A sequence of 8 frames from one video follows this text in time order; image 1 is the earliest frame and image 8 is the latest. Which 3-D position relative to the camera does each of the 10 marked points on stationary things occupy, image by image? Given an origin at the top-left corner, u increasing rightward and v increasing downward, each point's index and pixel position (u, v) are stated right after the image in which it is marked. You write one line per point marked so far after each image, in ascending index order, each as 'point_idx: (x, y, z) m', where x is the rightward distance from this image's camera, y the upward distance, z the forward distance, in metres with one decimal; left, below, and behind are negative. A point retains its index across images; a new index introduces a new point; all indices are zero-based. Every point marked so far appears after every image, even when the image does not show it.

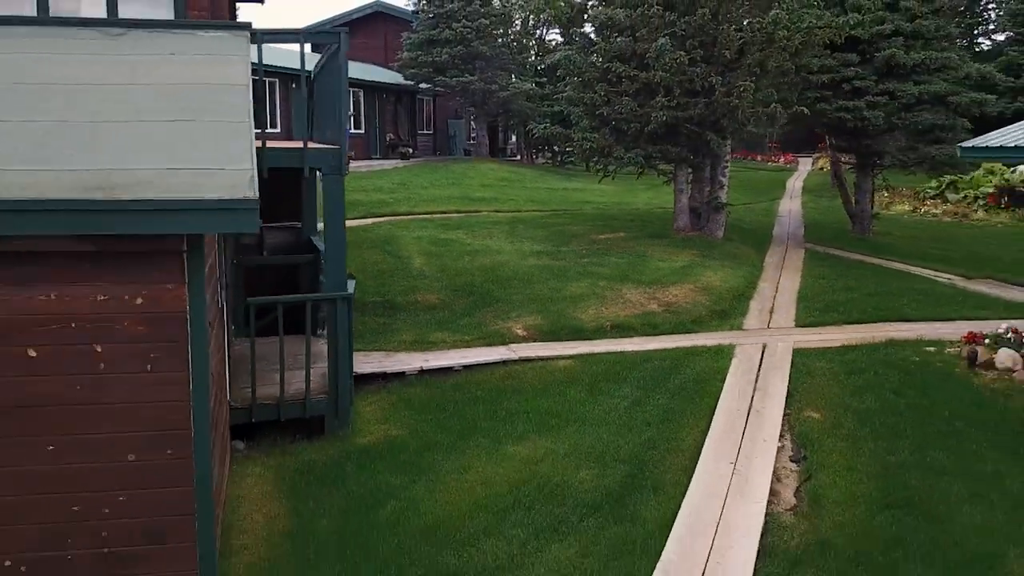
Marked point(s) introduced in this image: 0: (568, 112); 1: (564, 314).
0: (+0.9, +3.0, +16.5) m
1: (+0.6, -0.3, +10.8) m
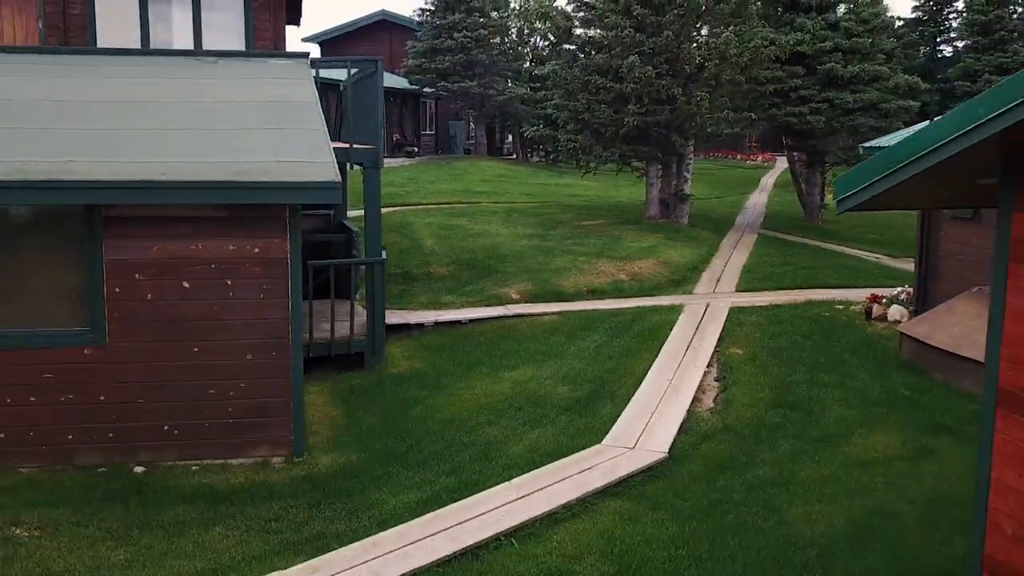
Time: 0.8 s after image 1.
0: (+0.8, +3.4, +19.0) m
1: (+0.5, +0.1, +13.3) m
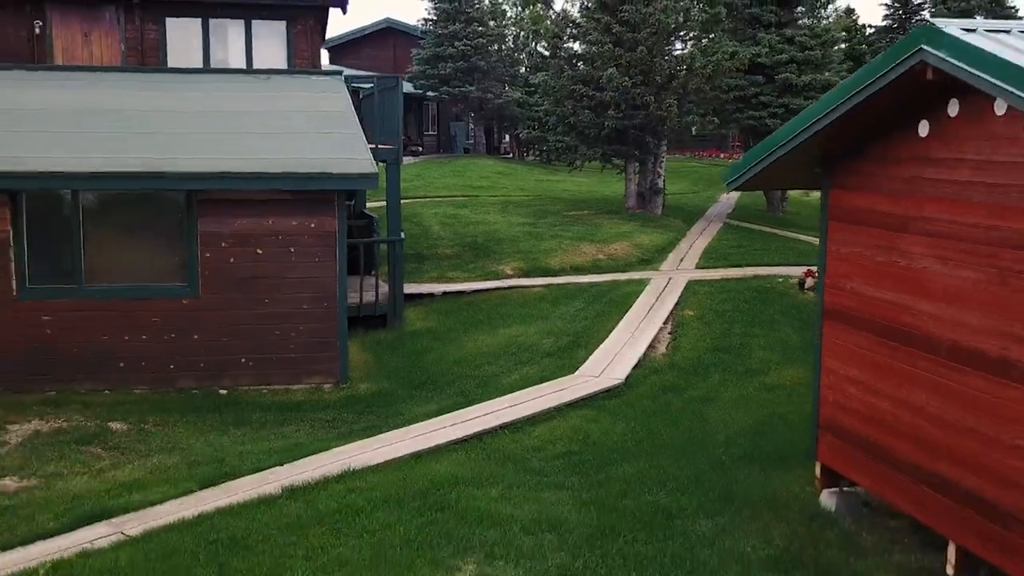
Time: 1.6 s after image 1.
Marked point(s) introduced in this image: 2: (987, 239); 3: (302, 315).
0: (+0.7, +3.7, +21.5) m
1: (+0.4, +0.4, +15.7) m
2: (+2.6, +0.3, +5.4) m
3: (-2.2, -0.3, +10.3) m
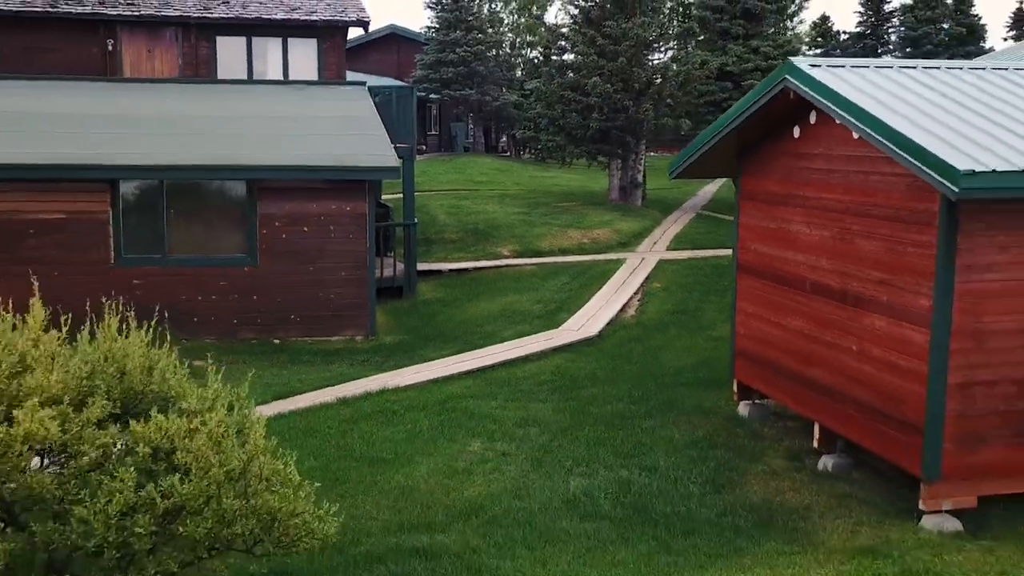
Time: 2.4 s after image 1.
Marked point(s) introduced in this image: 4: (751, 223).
0: (+0.6, +4.1, +24.0) m
1: (+0.3, +0.8, +18.2) m
2: (+2.6, +0.7, +7.9) m
3: (-2.3, +0.1, +12.8) m
4: (+2.3, +0.6, +9.4) m
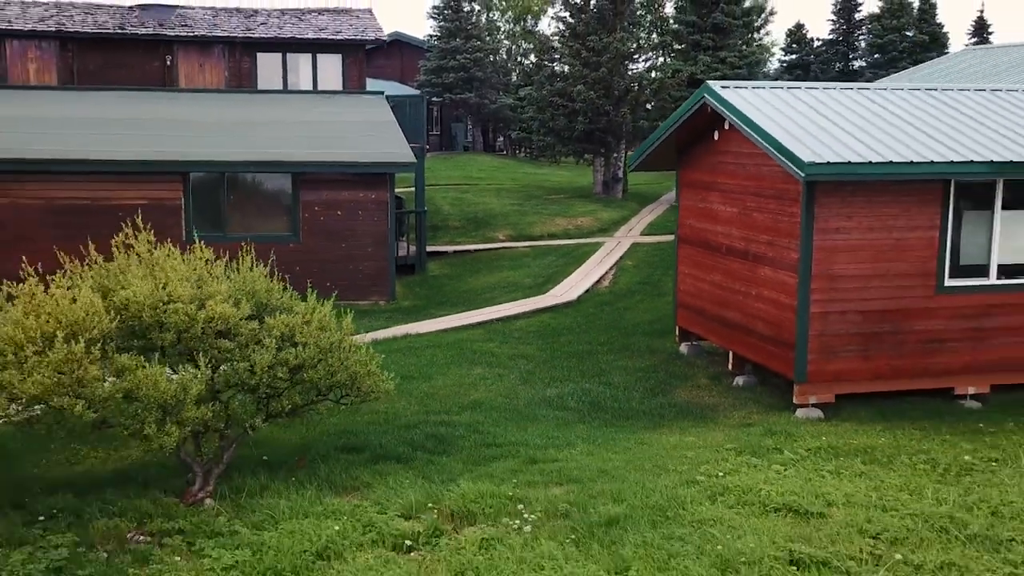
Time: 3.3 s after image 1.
0: (+0.5, +4.6, +26.9) m
1: (+0.2, +1.3, +21.1) m
2: (+2.5, +1.1, +10.8) m
3: (-2.3, +0.5, +15.7) m
4: (+2.2, +1.0, +12.3) m
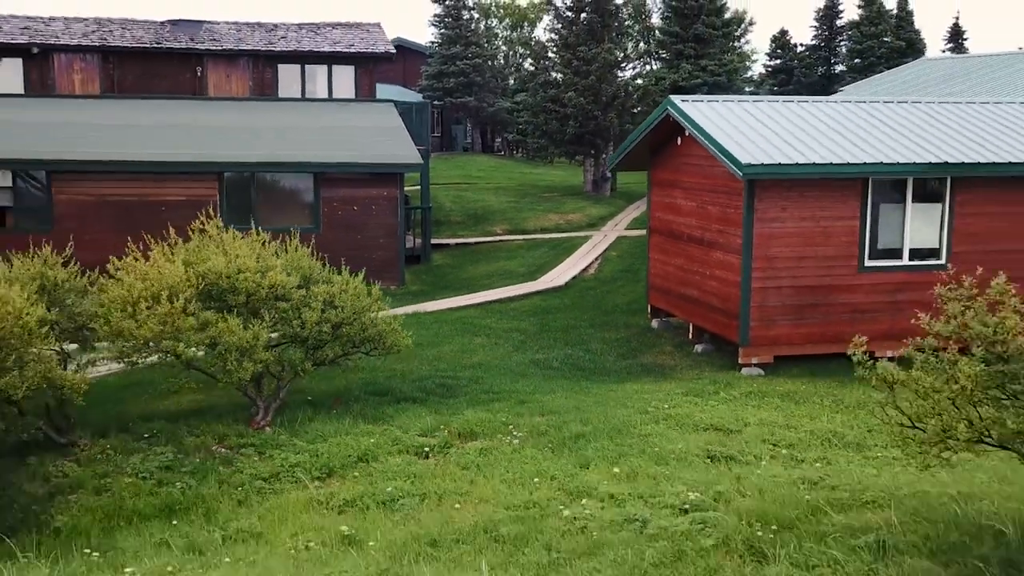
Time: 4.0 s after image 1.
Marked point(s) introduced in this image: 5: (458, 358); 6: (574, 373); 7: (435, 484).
0: (+0.4, +4.8, +28.9) m
1: (+0.2, +1.5, +23.2) m
2: (+2.4, +1.3, +12.9) m
3: (-2.4, +0.8, +17.7) m
4: (+2.1, +1.3, +14.3) m
5: (-0.7, -0.9, +12.2) m
6: (+0.8, -1.0, +11.7) m
7: (-0.6, -1.5, +7.4) m
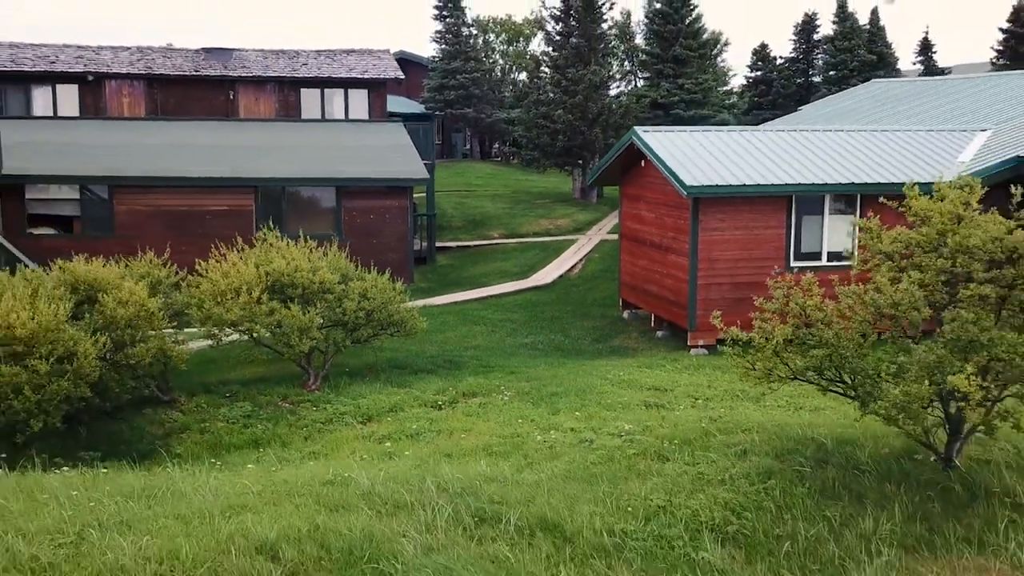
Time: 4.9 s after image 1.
0: (+0.3, +4.9, +31.8) m
1: (0.0, +1.6, +26.1) m
2: (+2.3, +1.4, +15.8) m
3: (-2.5, +0.8, +20.6) m
4: (+2.0, +1.4, +17.2) m
5: (-0.8, -0.8, +15.1) m
6: (+0.6, -1.0, +14.6) m
7: (-0.7, -1.4, +10.3) m
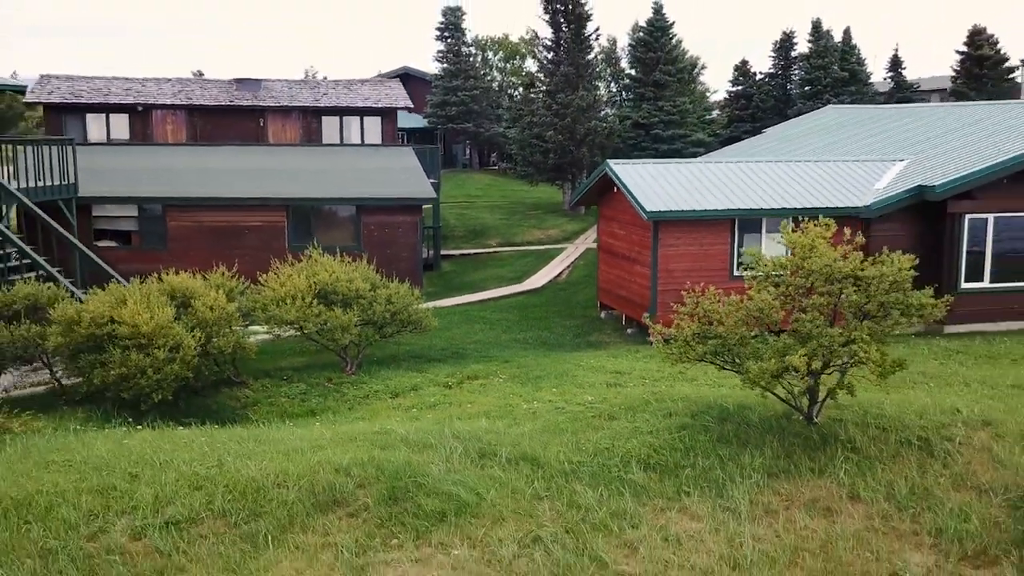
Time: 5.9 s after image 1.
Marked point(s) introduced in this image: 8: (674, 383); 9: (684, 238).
0: (+0.1, +4.8, +35.1) m
1: (-0.1, +1.5, +29.4) m
2: (+2.2, +1.3, +19.1) m
3: (-2.7, +0.7, +23.9) m
4: (+1.9, +1.3, +20.5) m
5: (-0.9, -0.9, +18.4) m
6: (+0.5, -1.1, +17.9) m
7: (-0.8, -1.5, +13.6) m
8: (+2.3, -1.4, +13.7) m
9: (+3.2, +0.9, +18.0) m
